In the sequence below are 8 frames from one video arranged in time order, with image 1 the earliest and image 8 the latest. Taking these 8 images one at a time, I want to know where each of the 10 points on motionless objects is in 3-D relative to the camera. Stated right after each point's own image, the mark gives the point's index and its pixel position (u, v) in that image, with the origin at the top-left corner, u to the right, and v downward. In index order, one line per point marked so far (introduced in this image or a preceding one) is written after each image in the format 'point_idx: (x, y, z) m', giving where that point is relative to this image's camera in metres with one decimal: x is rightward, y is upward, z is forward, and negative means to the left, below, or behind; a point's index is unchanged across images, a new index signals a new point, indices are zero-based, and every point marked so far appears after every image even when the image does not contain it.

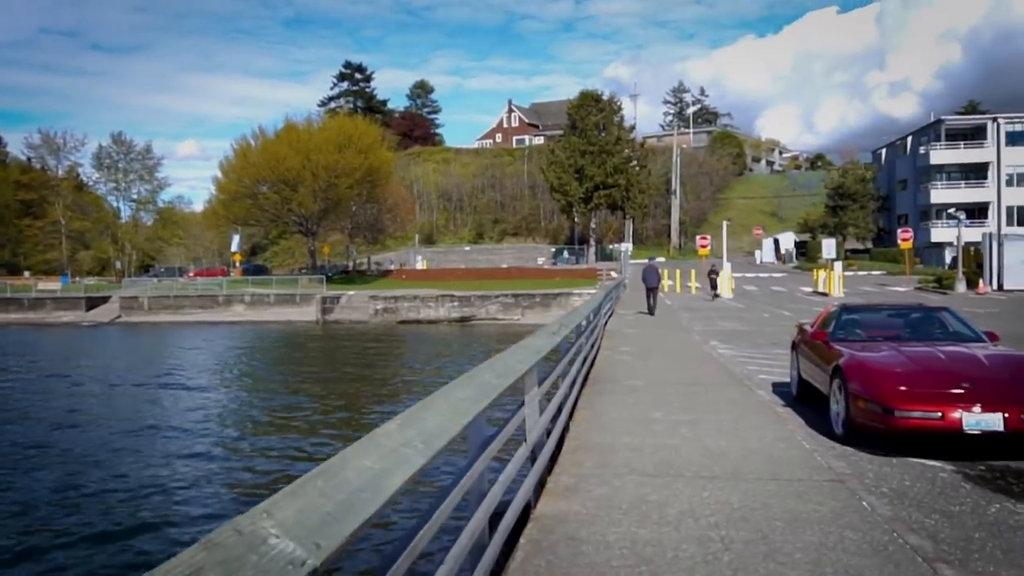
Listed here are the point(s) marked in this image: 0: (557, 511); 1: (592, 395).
0: (+0.4, -2.0, +8.1) m
1: (+1.4, -1.9, +15.6) m
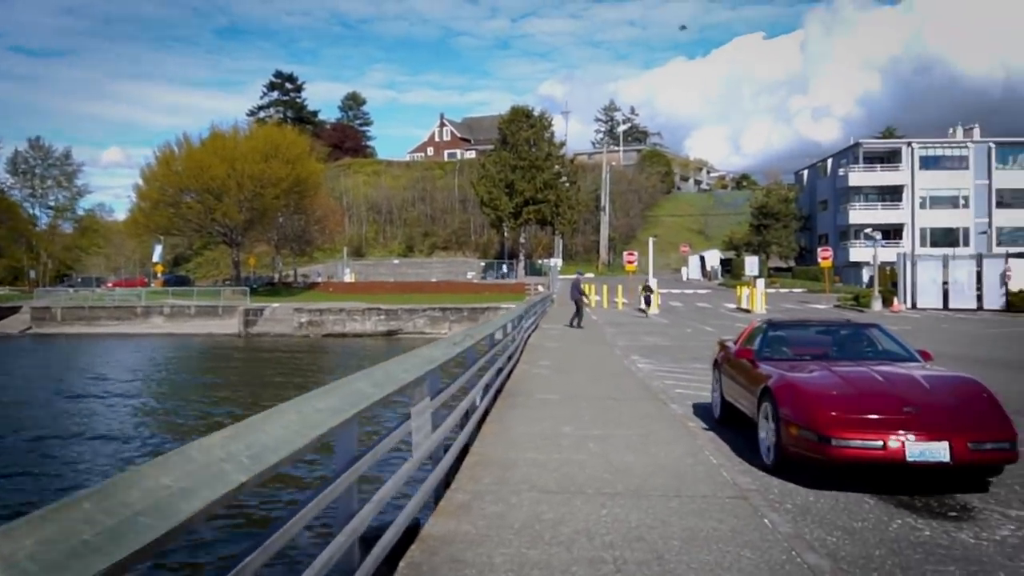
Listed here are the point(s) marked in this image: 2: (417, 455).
0: (-0.6, -2.1, +7.6) m
1: (-0.1, -2.1, +15.1) m
2: (-0.8, -1.5, +7.7) m
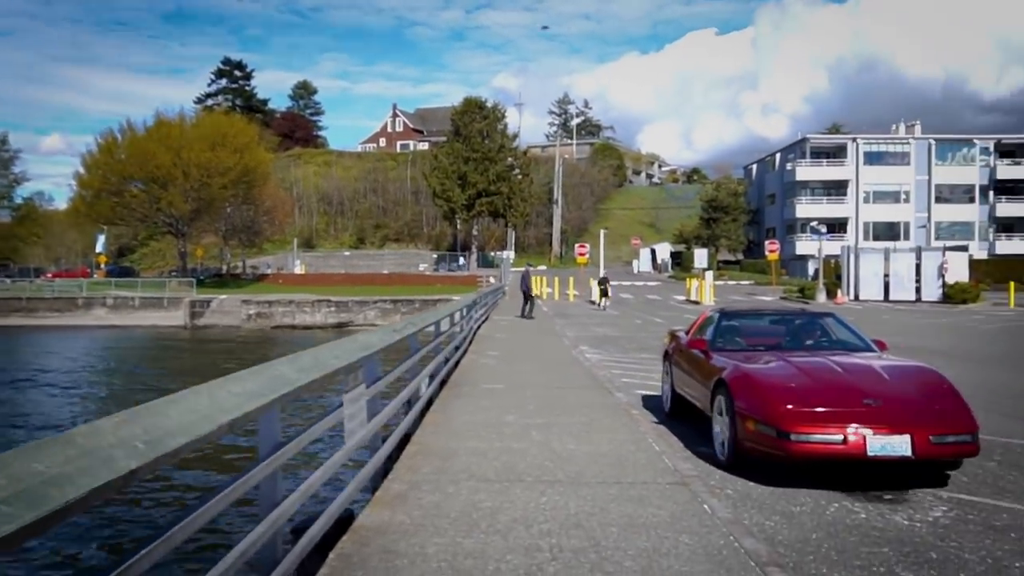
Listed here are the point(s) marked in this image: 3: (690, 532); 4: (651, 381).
0: (-1.1, -1.9, +7.4) m
1: (-1.0, -1.8, +14.9) m
2: (-1.4, -1.3, +7.4) m
3: (+1.4, -1.9, +7.0) m
4: (+2.9, -1.9, +18.3) m
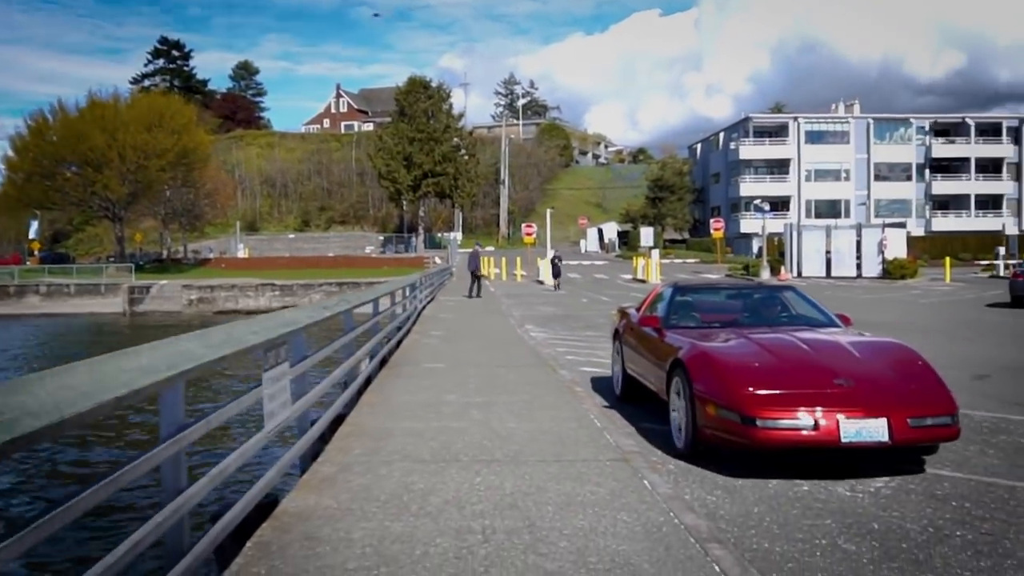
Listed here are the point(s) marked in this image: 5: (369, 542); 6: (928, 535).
0: (-1.7, -1.7, +7.0) m
1: (-2.0, -1.5, +14.5) m
2: (-1.9, -1.1, +7.0) m
3: (+0.9, -1.7, +6.8) m
4: (+1.7, -1.4, +18.1) m
5: (-1.0, -1.7, +6.1) m
6: (+2.9, -1.7, +6.2) m
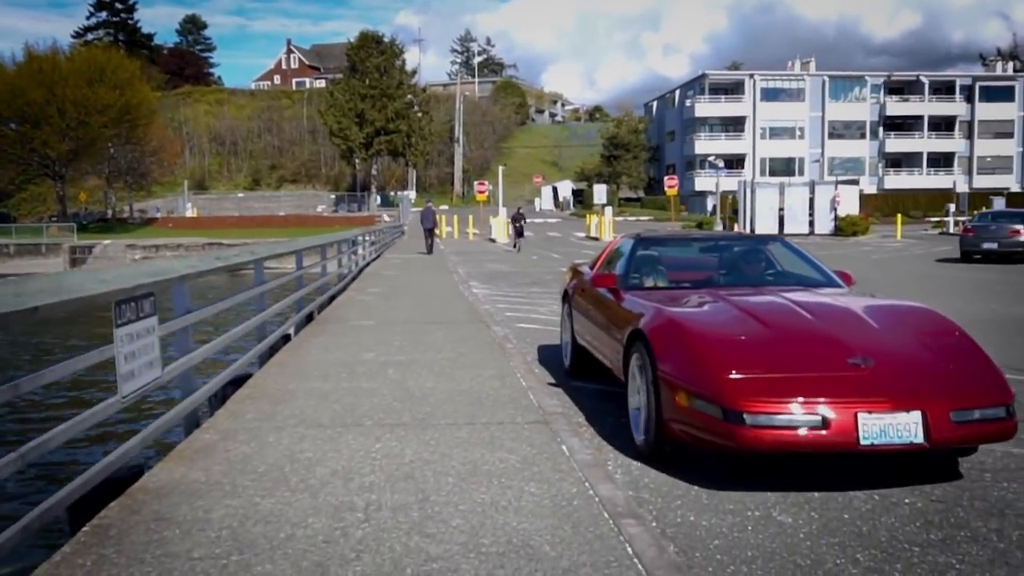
0: (-2.4, -1.3, +6.1) m
1: (-3.1, -0.7, +13.5) m
2: (-2.6, -0.7, +6.0) m
3: (+0.2, -1.3, +6.0) m
4: (+0.5, -0.5, +17.3) m
5: (-1.7, -1.4, +5.2) m
6: (+2.2, -1.3, +5.4) m
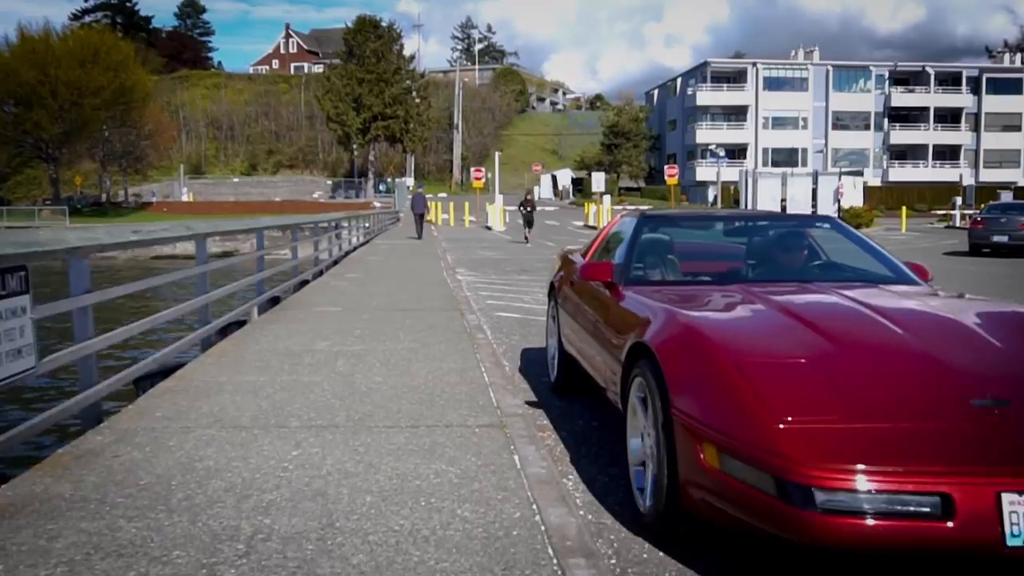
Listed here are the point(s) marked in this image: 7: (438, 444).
0: (-2.7, -1.2, +5.0) m
1: (-3.4, -0.5, +12.4) m
2: (-3.0, -0.5, +4.9) m
3: (-0.2, -1.2, +4.9) m
4: (+0.1, -0.3, +16.2) m
5: (-2.0, -1.2, +4.1) m
6: (+1.8, -1.2, +4.4) m
7: (-0.5, -1.1, +6.1) m
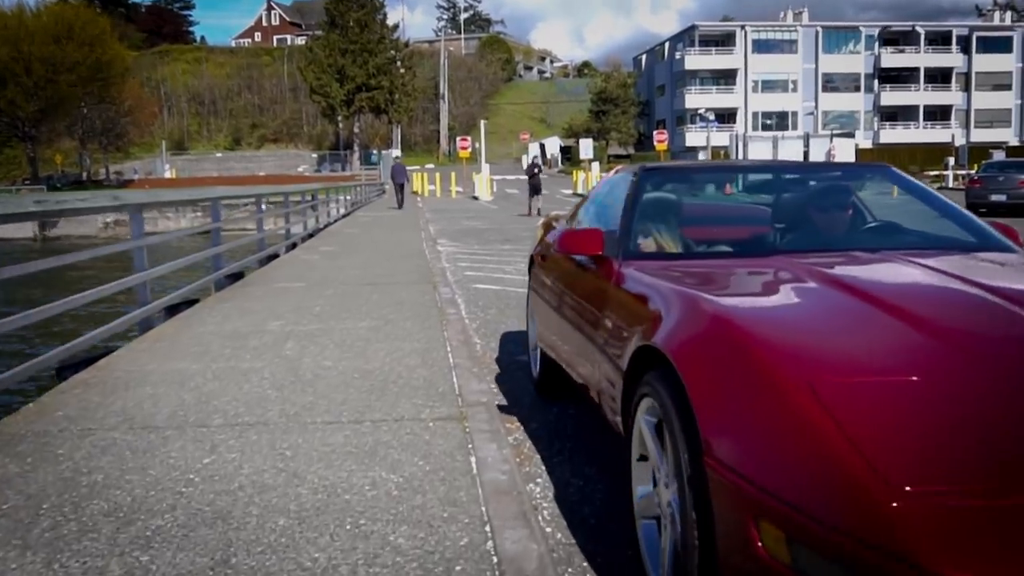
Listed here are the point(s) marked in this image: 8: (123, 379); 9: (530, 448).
0: (-3.0, -1.1, +4.0) m
1: (-3.8, -0.2, +11.4) m
2: (-3.2, -0.5, +3.9) m
3: (-0.4, -1.0, +3.9) m
4: (-0.3, +0.3, +15.2) m
5: (-2.2, -1.2, +3.1) m
6: (+1.6, -1.1, +3.4) m
7: (-0.7, -0.9, +5.1) m
8: (-3.0, -0.7, +6.8) m
9: (+0.1, -0.9, +5.1) m
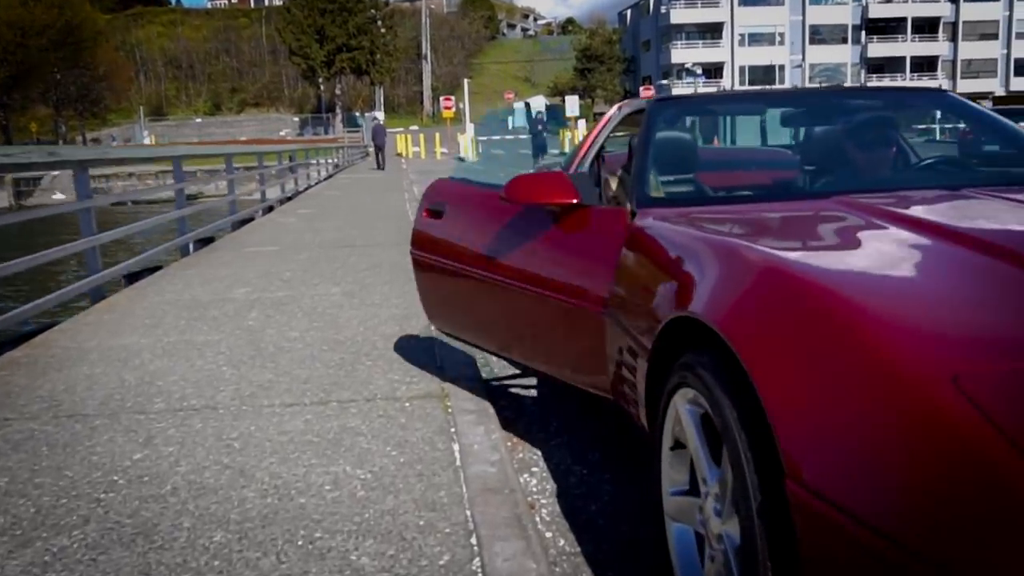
0: (-3.0, -1.0, +3.2) m
1: (-3.9, +0.2, +10.6) m
2: (-3.3, -0.4, +3.1) m
3: (-0.4, -0.9, +3.2) m
4: (-0.5, +0.9, +14.4) m
5: (-2.3, -1.1, +2.3) m
6: (+1.6, -0.9, +2.7) m
7: (-0.8, -0.7, +4.3) m
8: (-3.1, -0.5, +6.0) m
9: (0.0, -0.7, +4.4) m
